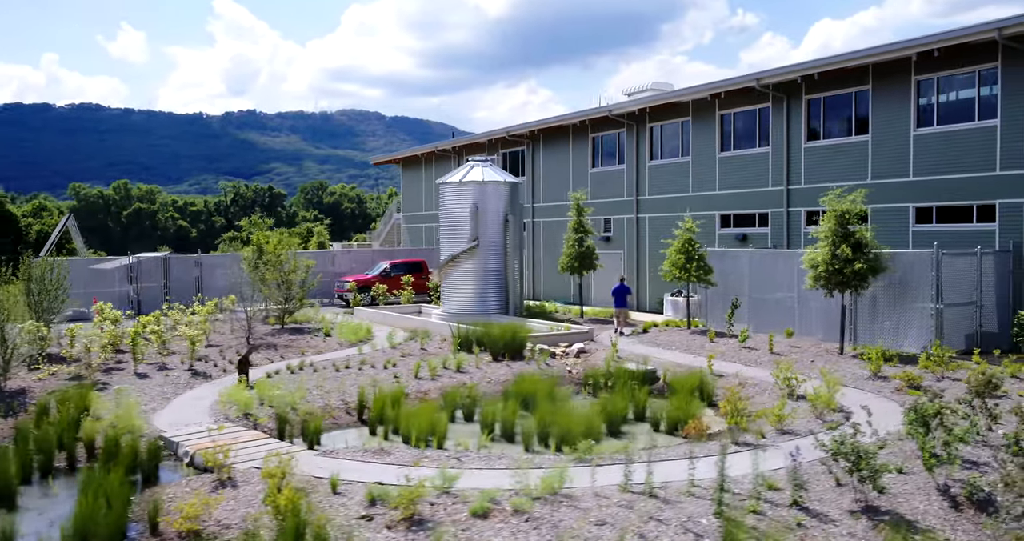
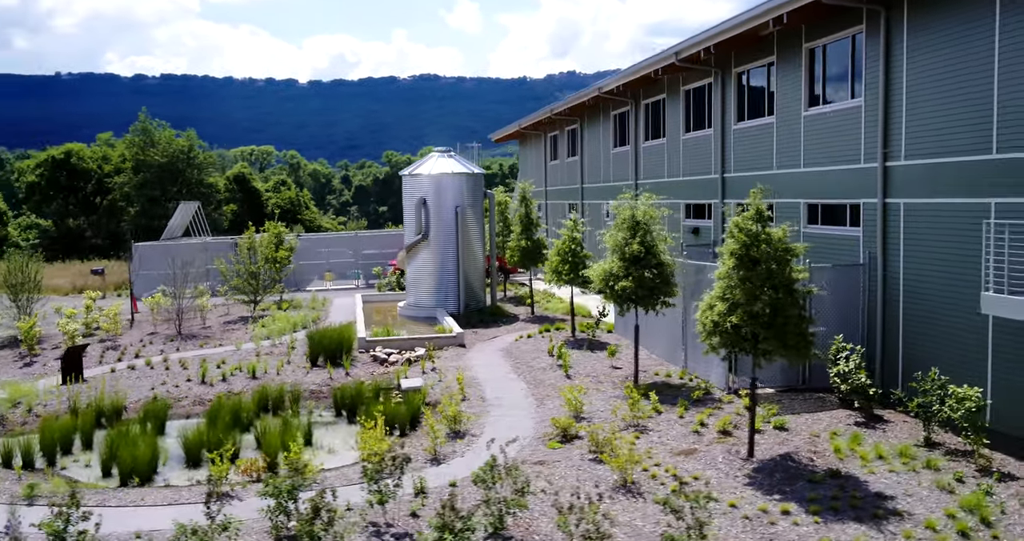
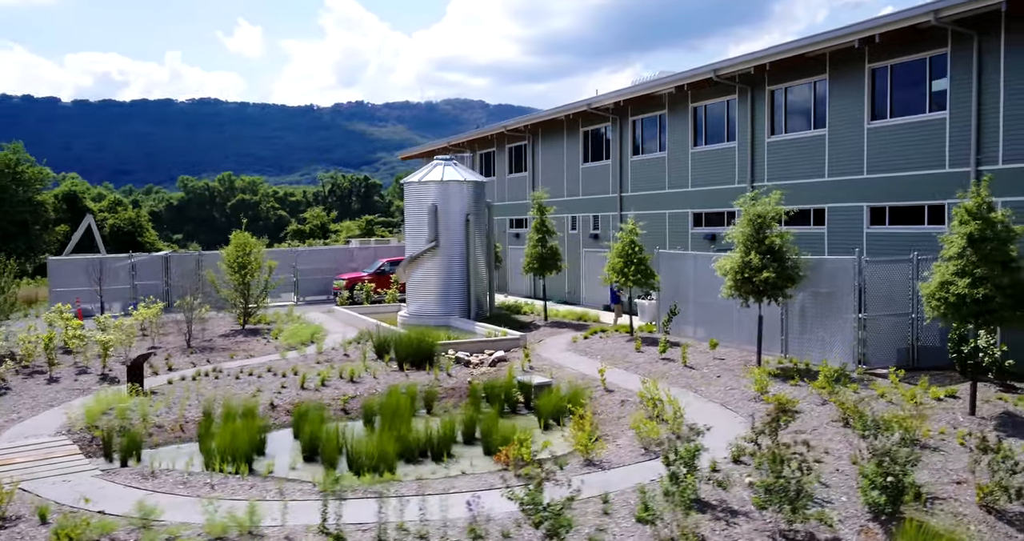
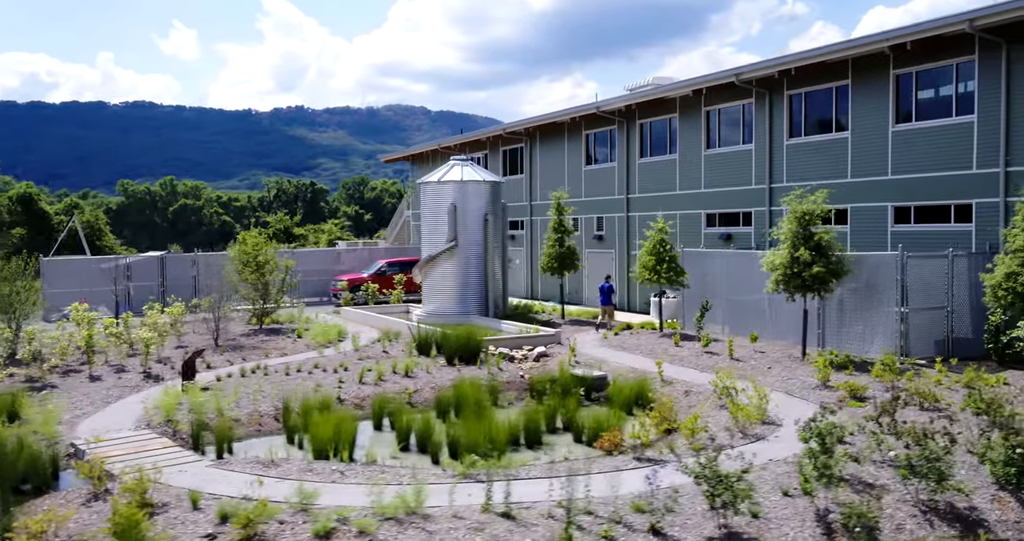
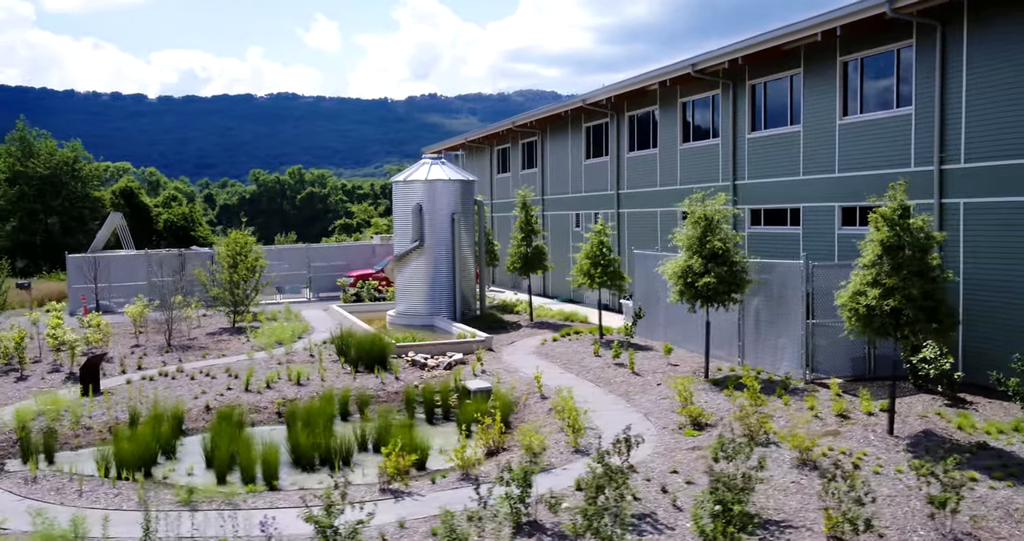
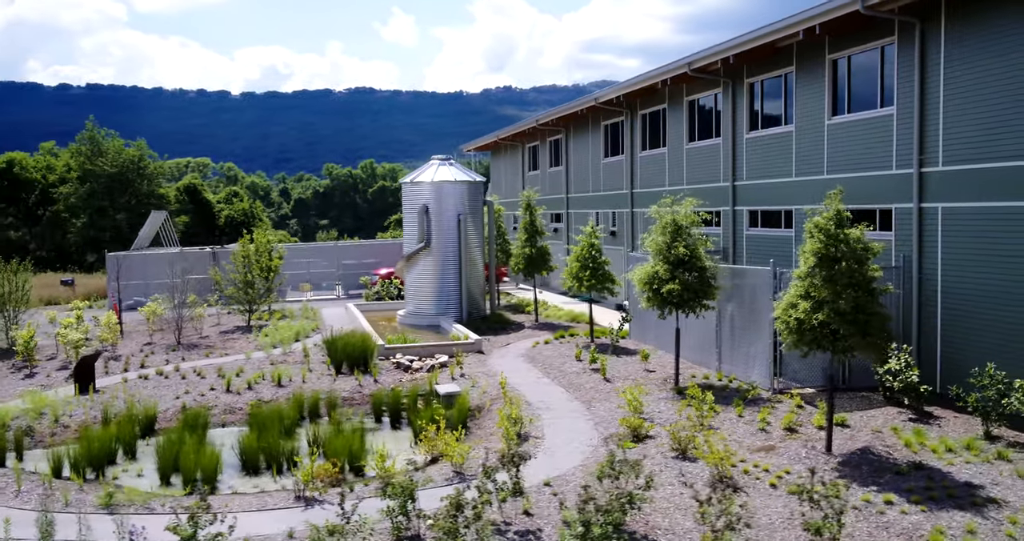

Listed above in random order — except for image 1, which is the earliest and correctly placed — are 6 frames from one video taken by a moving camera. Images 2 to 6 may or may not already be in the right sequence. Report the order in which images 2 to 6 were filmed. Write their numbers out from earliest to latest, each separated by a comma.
4, 3, 5, 6, 2
